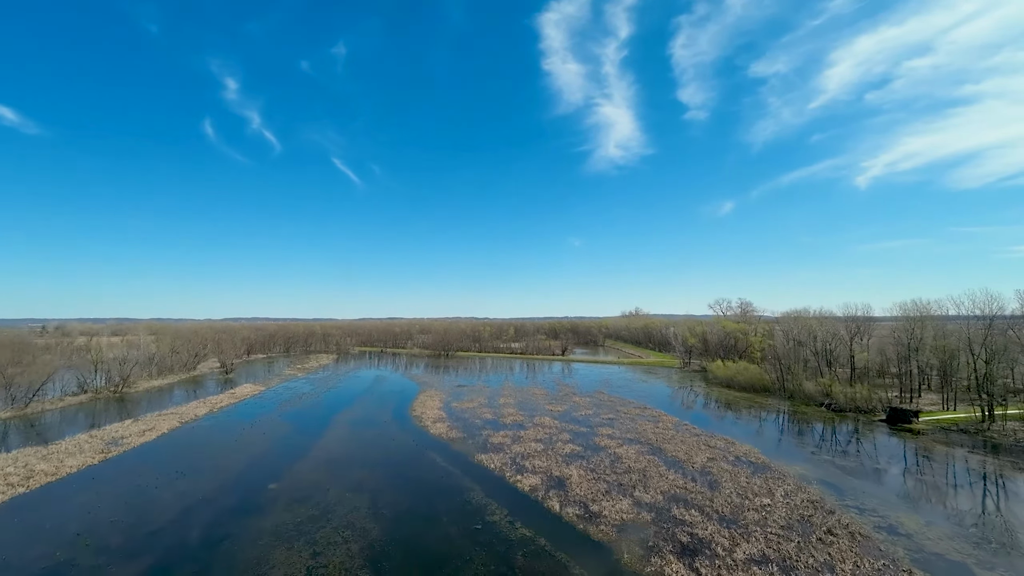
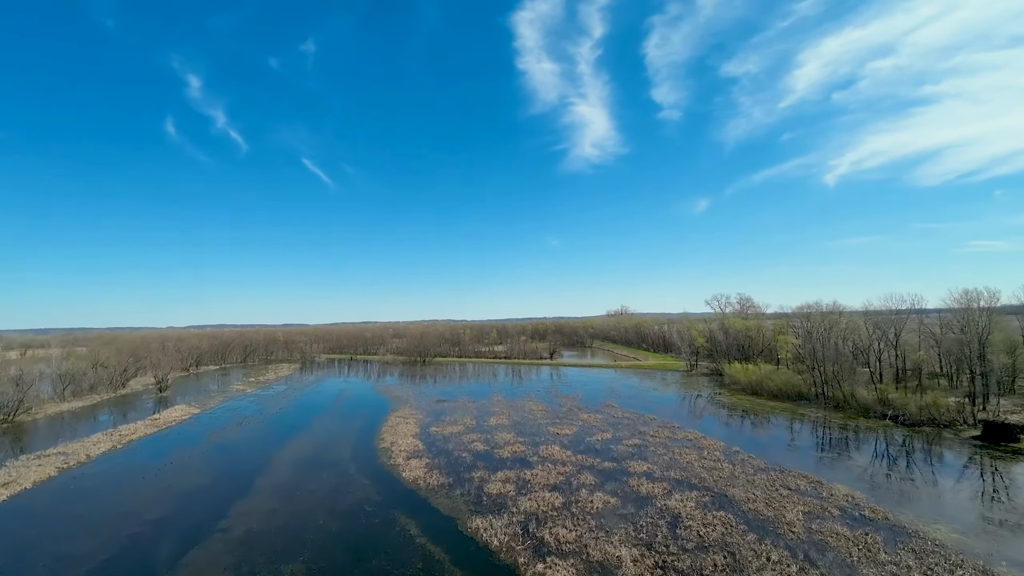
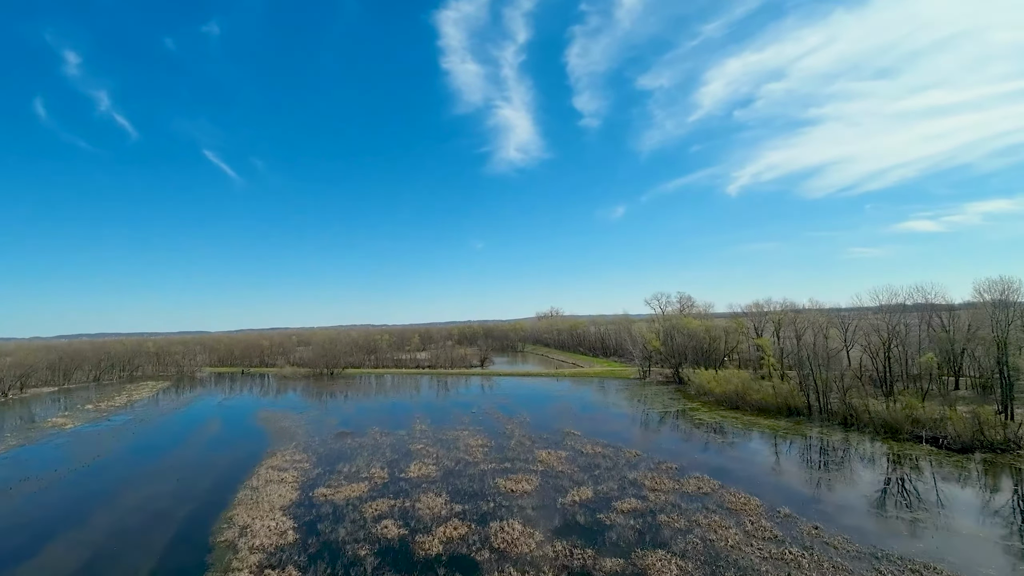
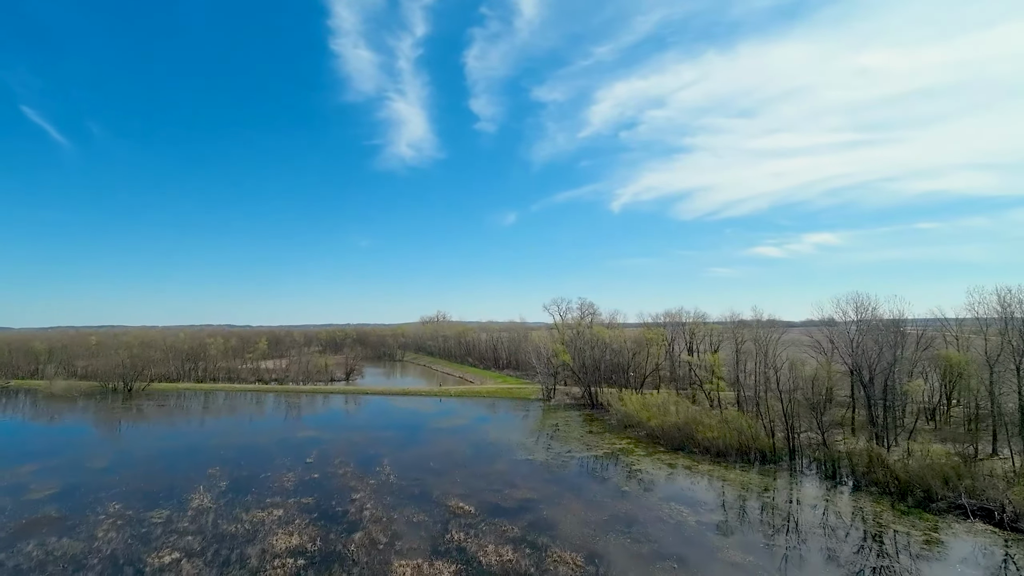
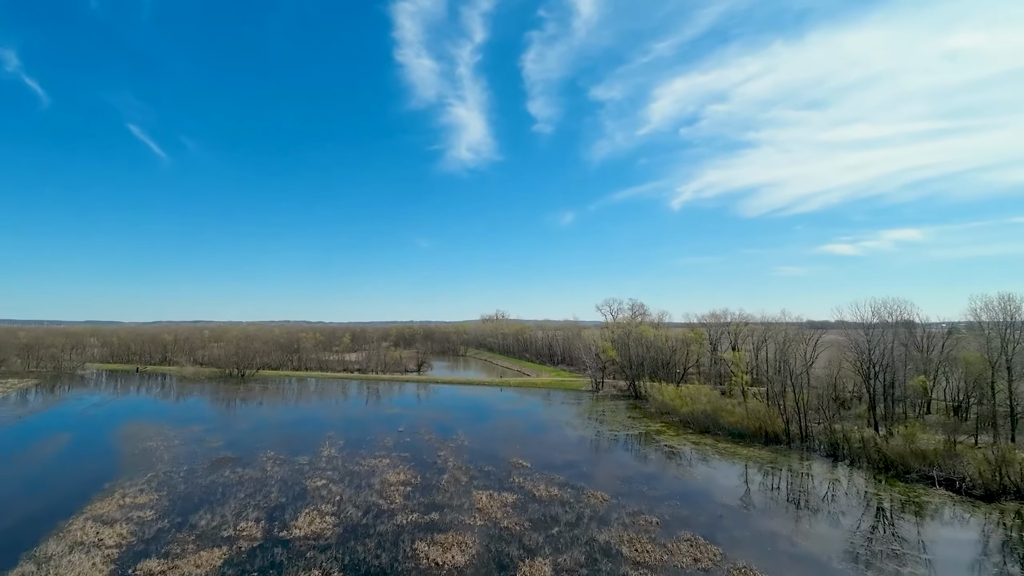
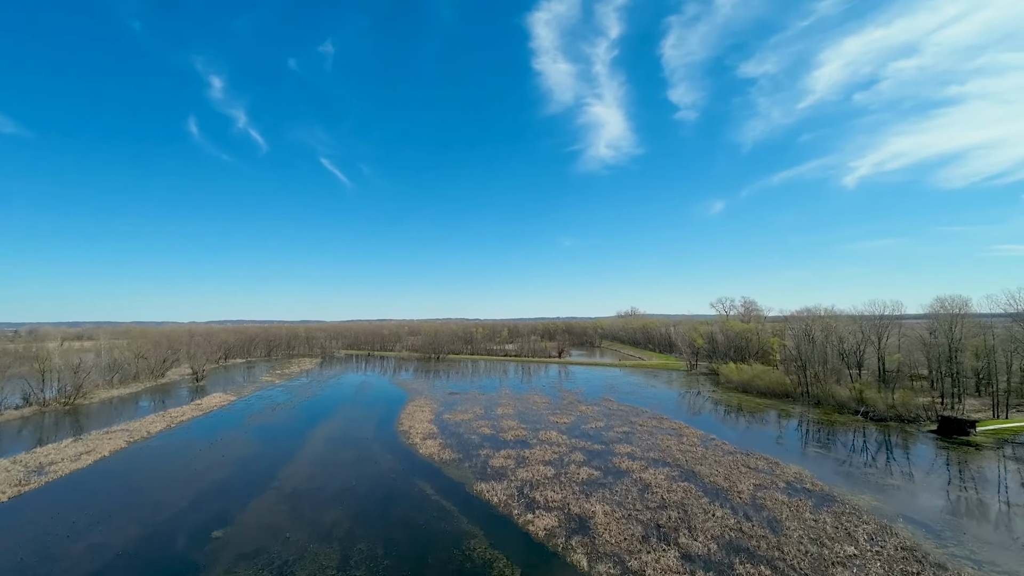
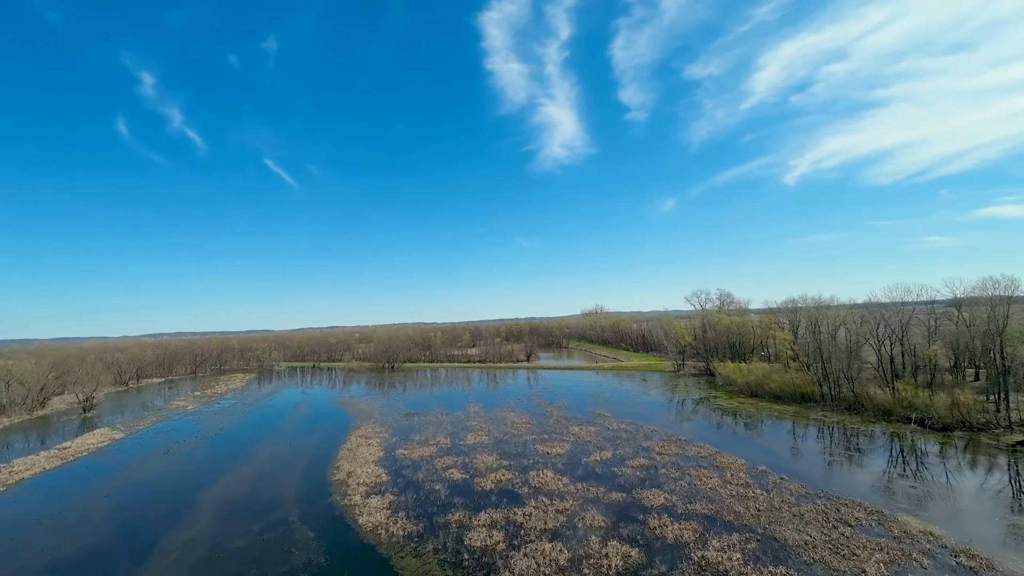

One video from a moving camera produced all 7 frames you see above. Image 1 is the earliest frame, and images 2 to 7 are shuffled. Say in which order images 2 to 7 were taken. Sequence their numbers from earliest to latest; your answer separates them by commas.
6, 2, 7, 3, 5, 4
